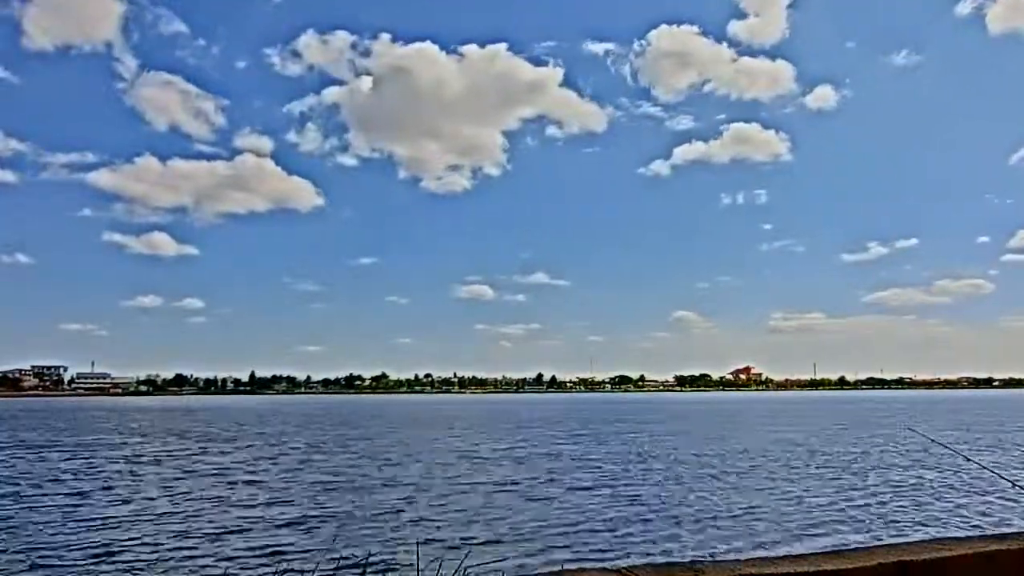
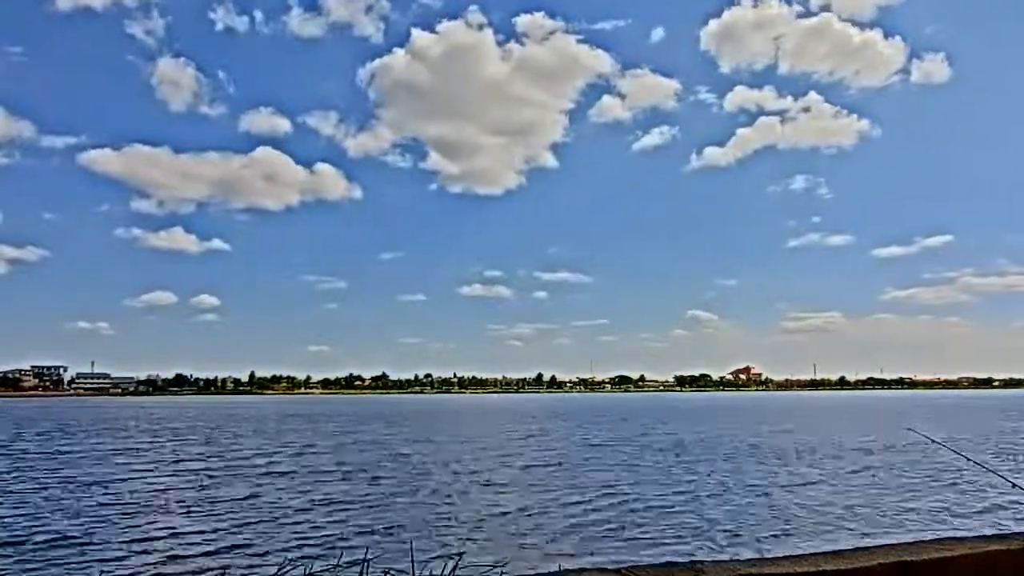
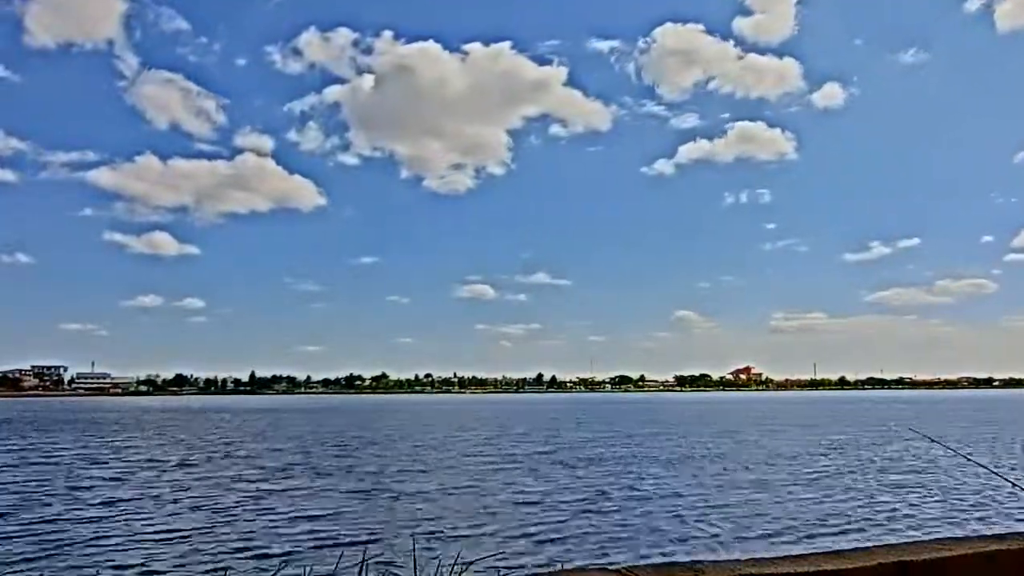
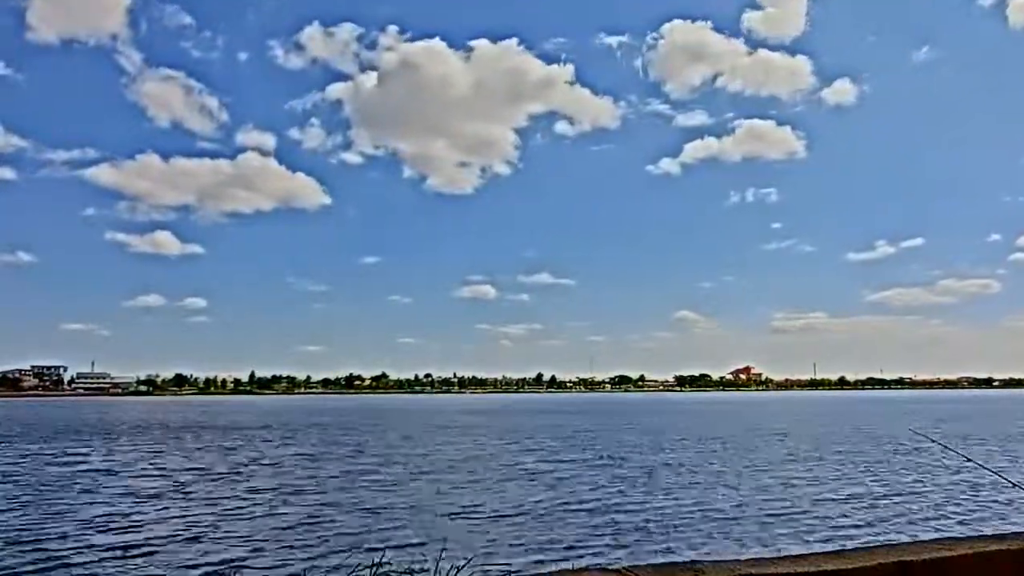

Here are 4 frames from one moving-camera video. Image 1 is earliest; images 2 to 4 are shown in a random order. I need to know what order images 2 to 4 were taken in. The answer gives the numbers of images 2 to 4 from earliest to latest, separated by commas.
3, 4, 2
